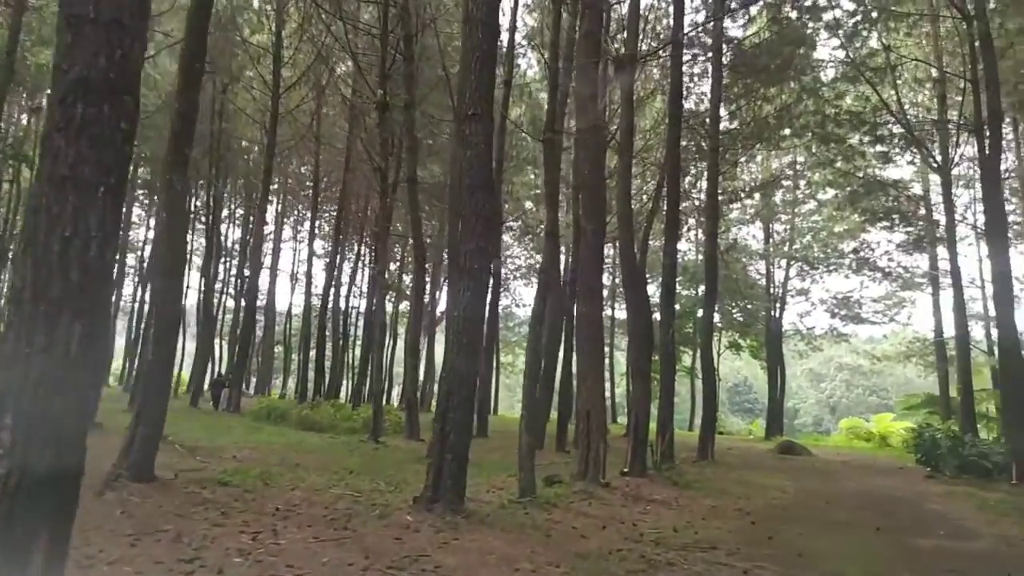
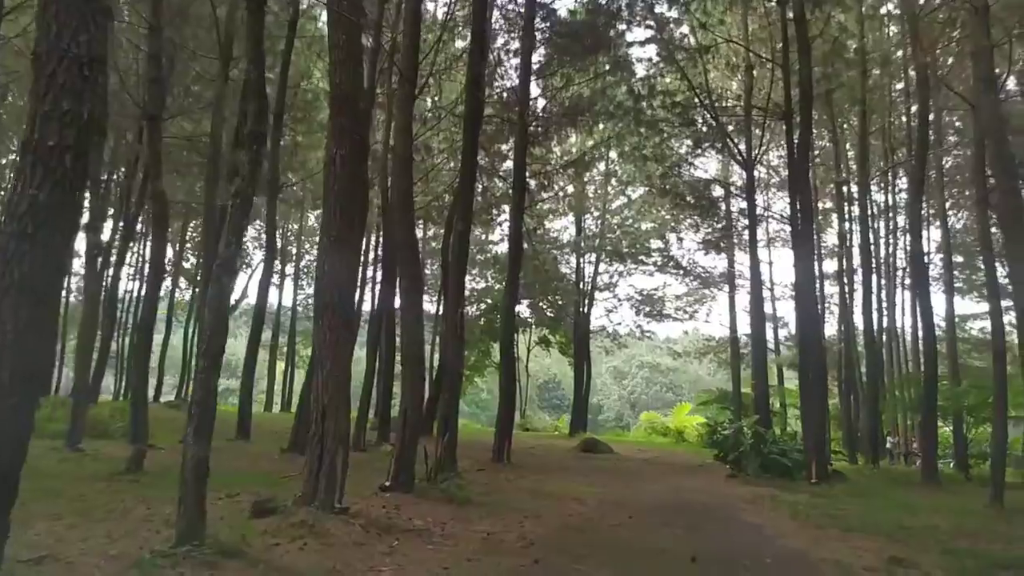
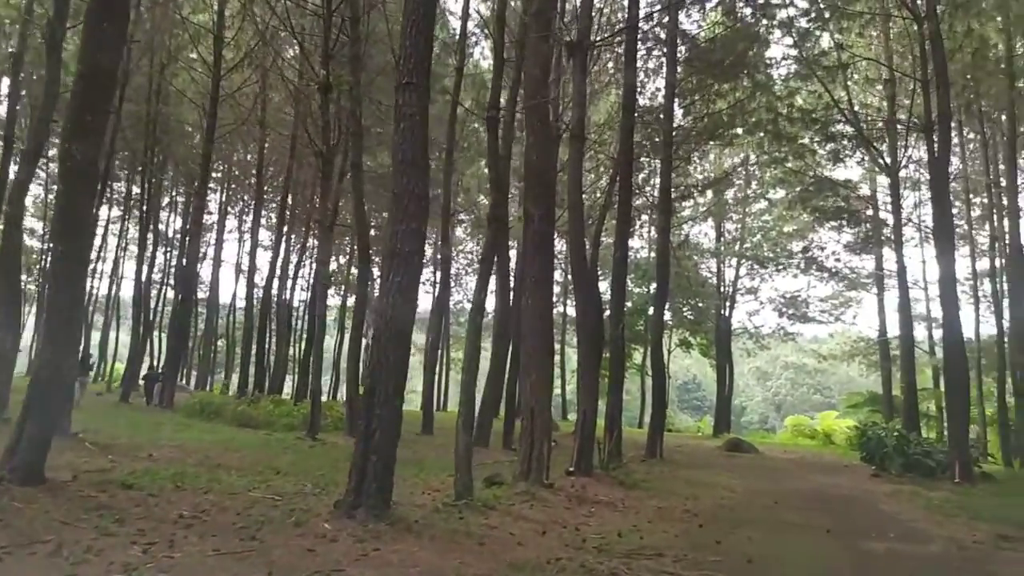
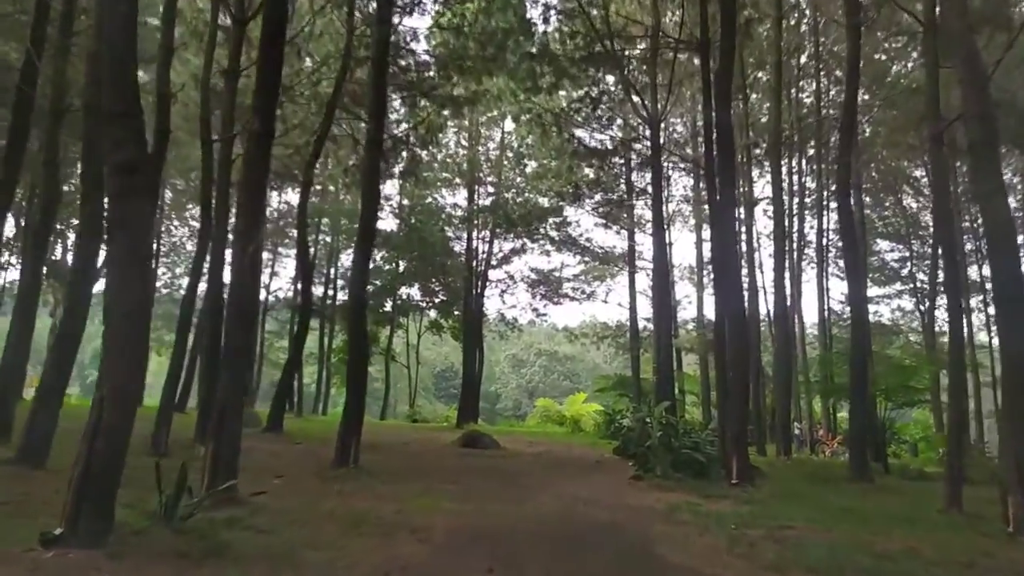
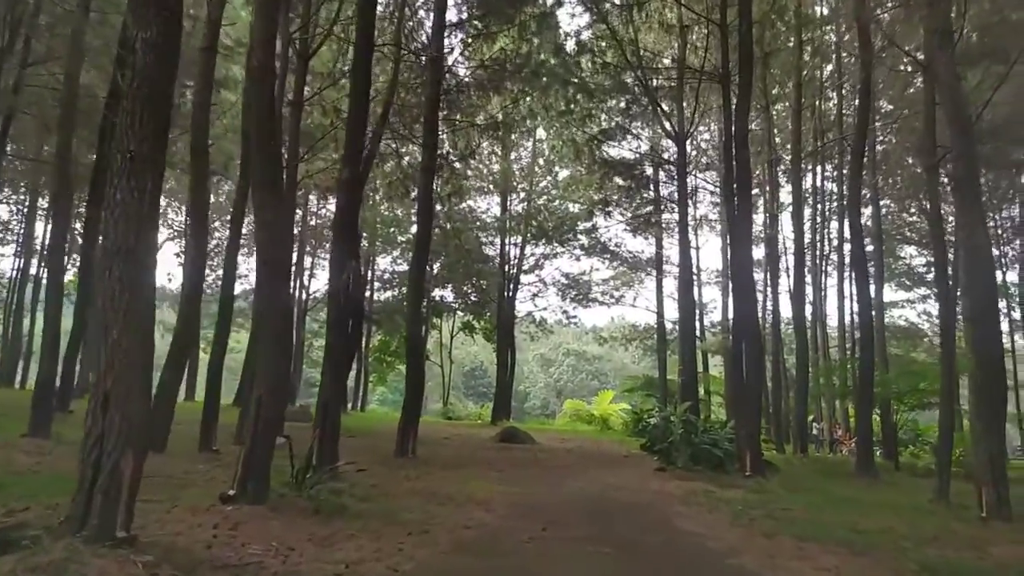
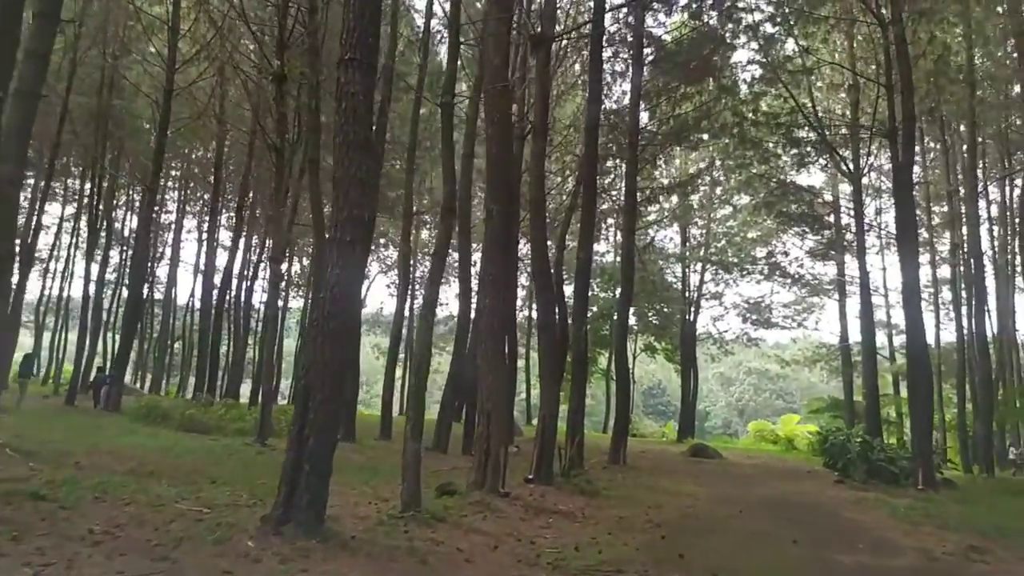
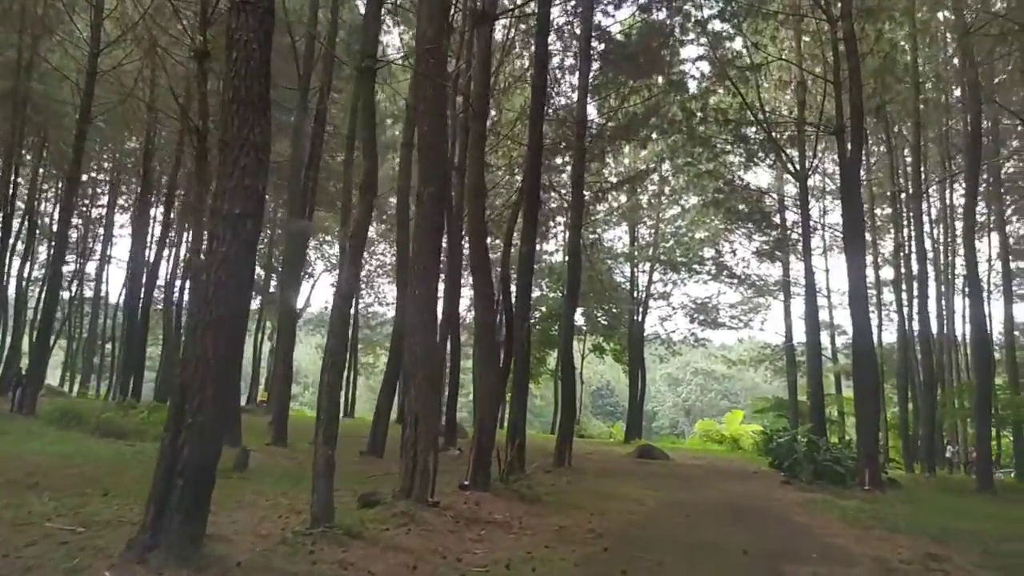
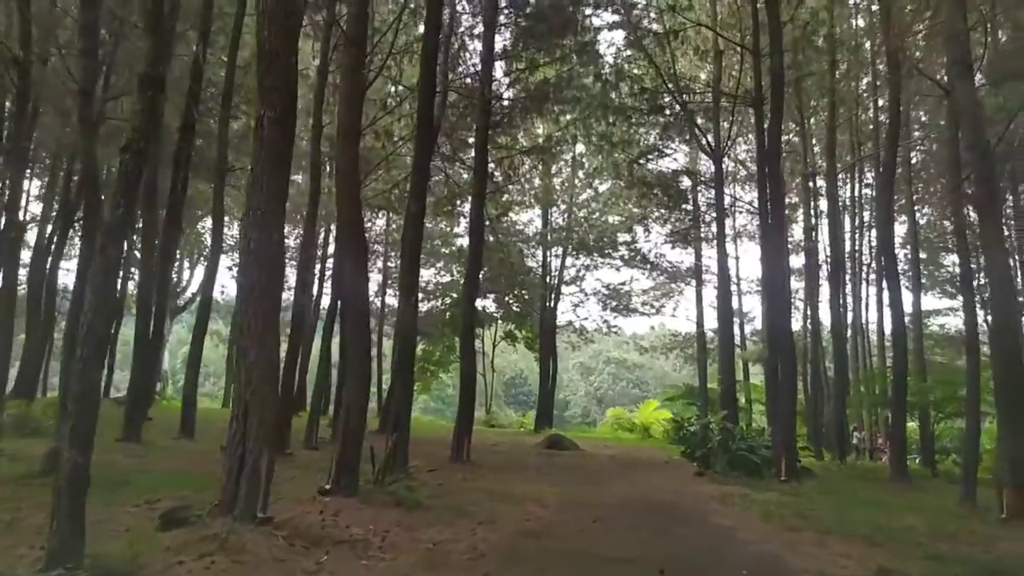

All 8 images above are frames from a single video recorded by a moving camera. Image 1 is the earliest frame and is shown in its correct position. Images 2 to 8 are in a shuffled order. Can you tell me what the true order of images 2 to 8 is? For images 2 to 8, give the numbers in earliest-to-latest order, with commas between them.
3, 6, 7, 2, 8, 5, 4
